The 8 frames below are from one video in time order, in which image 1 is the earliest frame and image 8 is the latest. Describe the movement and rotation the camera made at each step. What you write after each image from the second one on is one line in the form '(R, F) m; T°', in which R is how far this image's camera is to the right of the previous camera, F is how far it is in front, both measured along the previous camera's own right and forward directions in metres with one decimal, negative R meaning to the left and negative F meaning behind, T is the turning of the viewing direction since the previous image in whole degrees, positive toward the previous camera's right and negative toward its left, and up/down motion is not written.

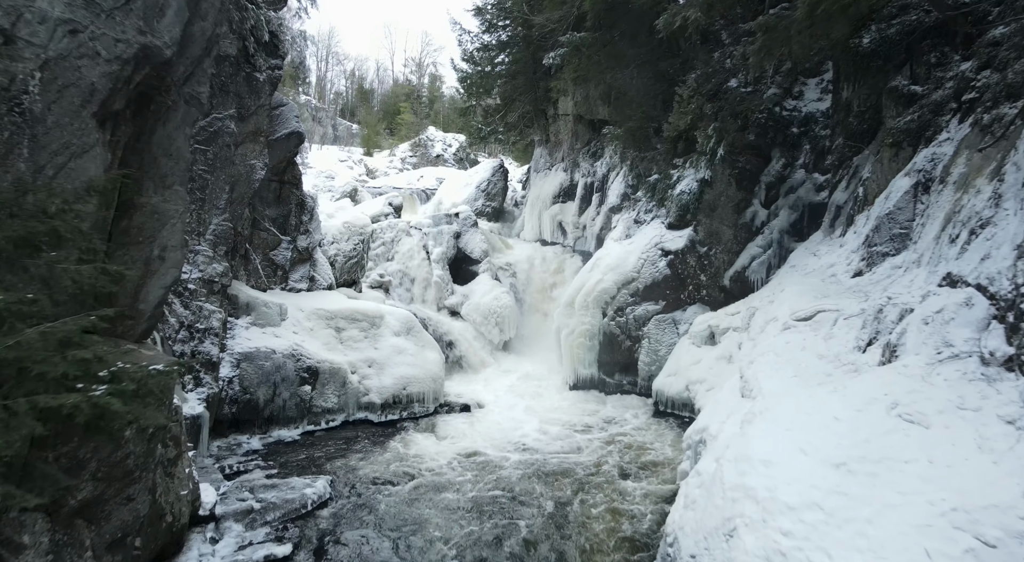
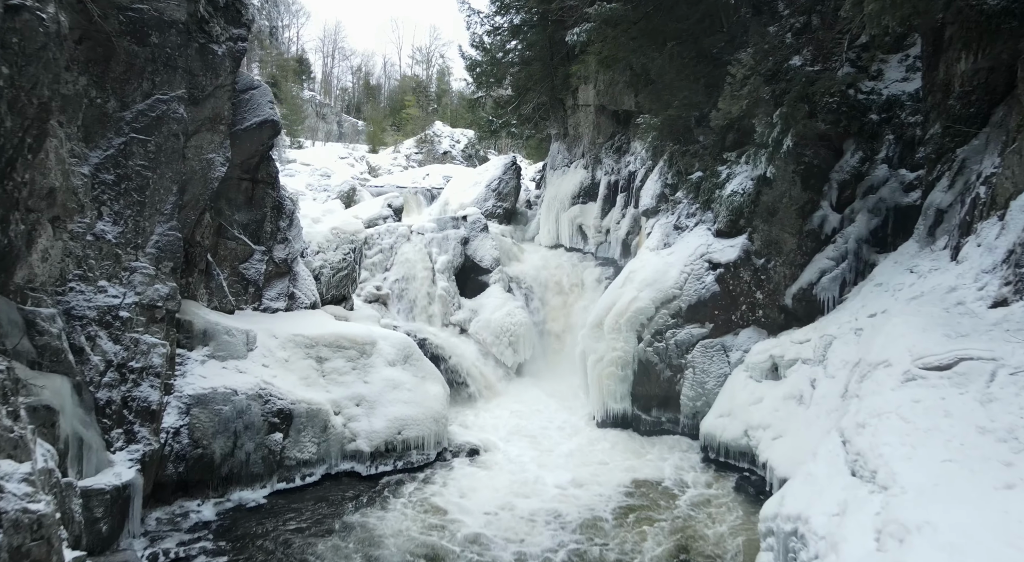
(-0.1, +1.6) m; -1°
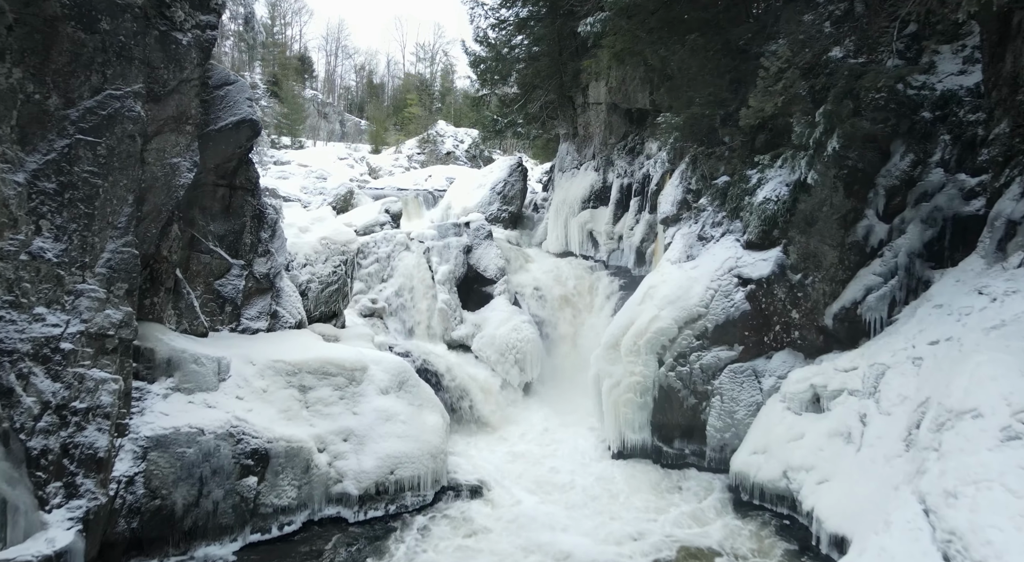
(0.0, +0.8) m; -1°
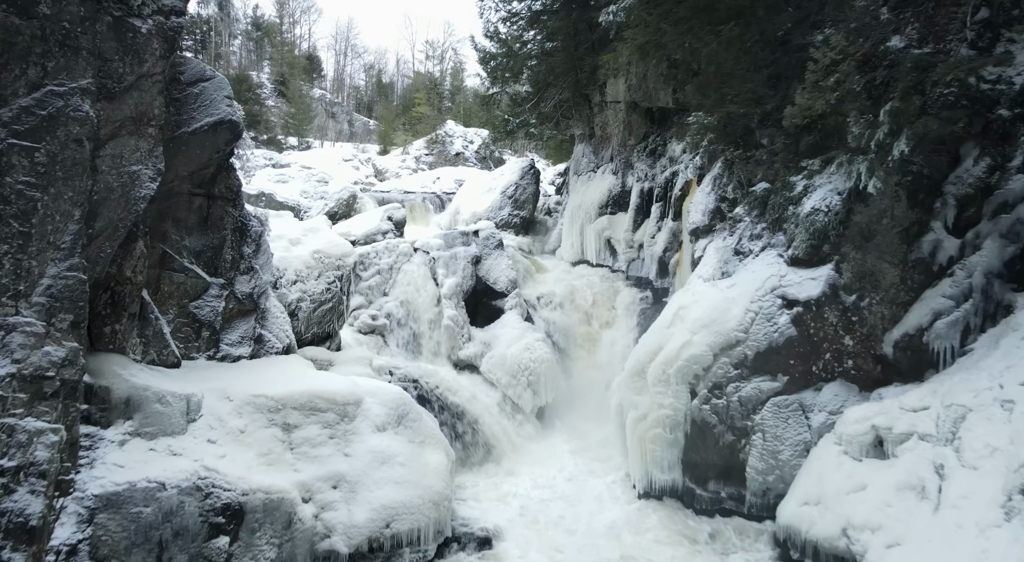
(0.0, +0.8) m; -1°
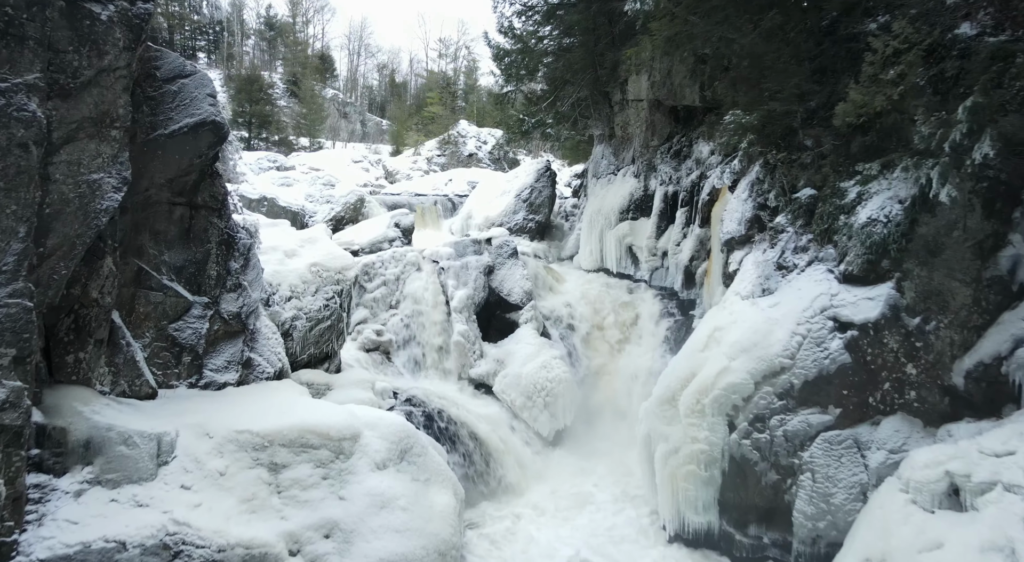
(0.0, +0.7) m; -1°
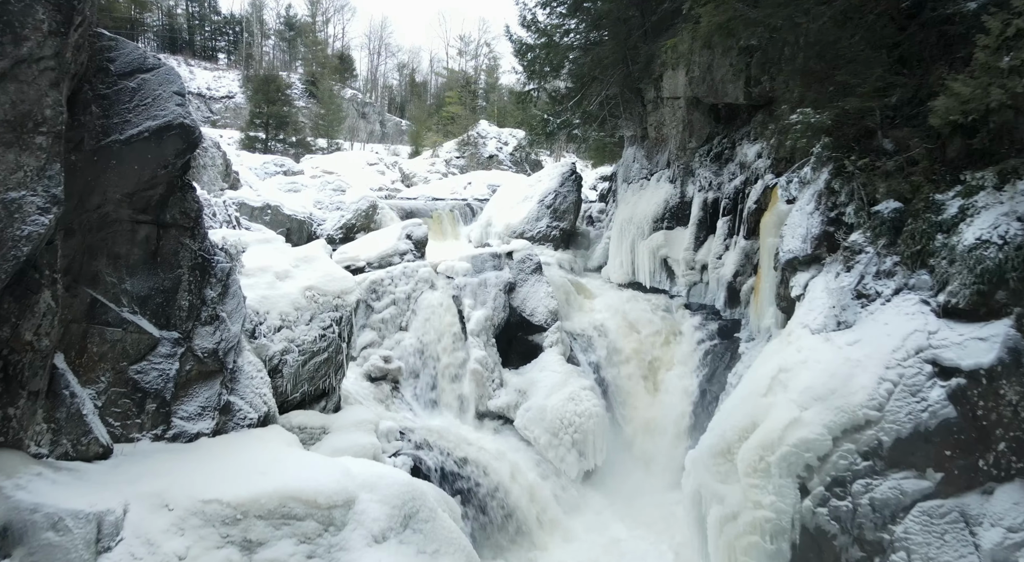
(-0.1, +1.0) m; -2°
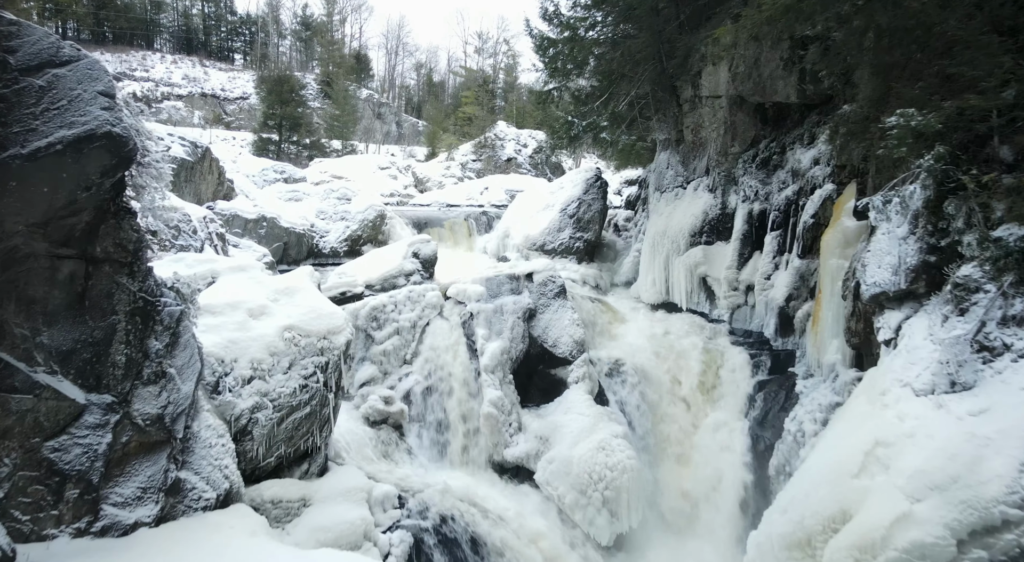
(0.0, +1.1) m; -2°
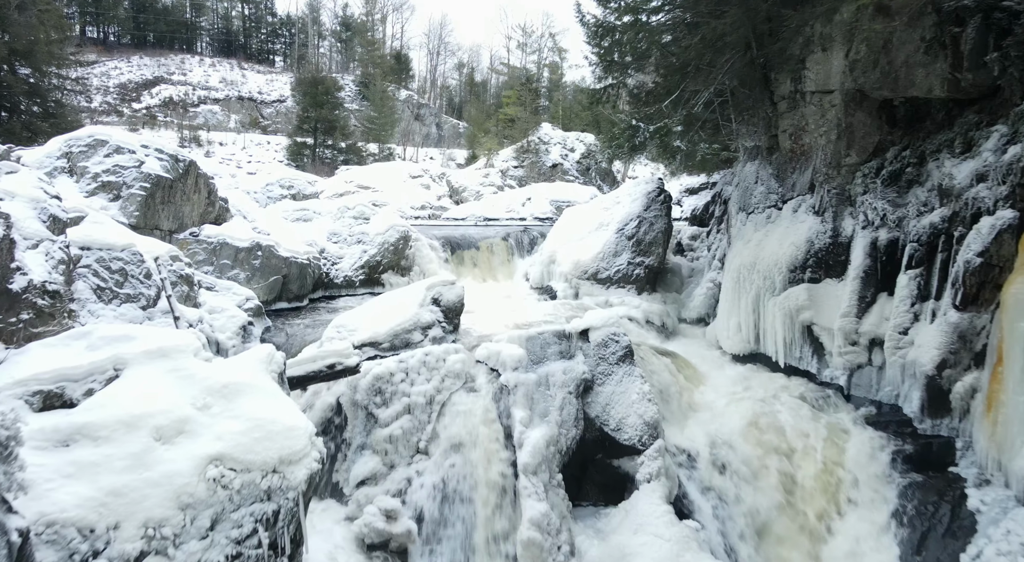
(-0.1, +1.9) m; -4°
